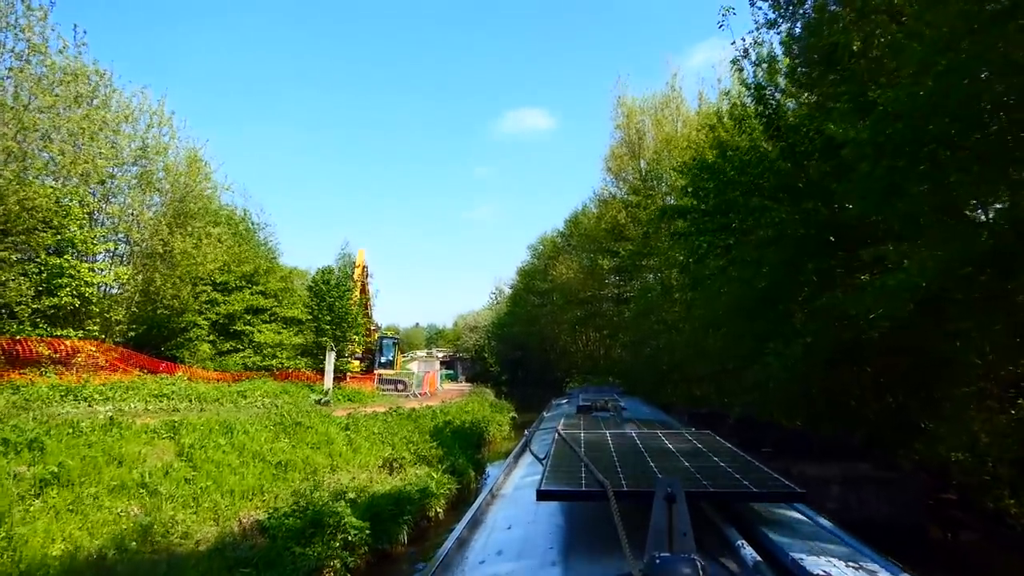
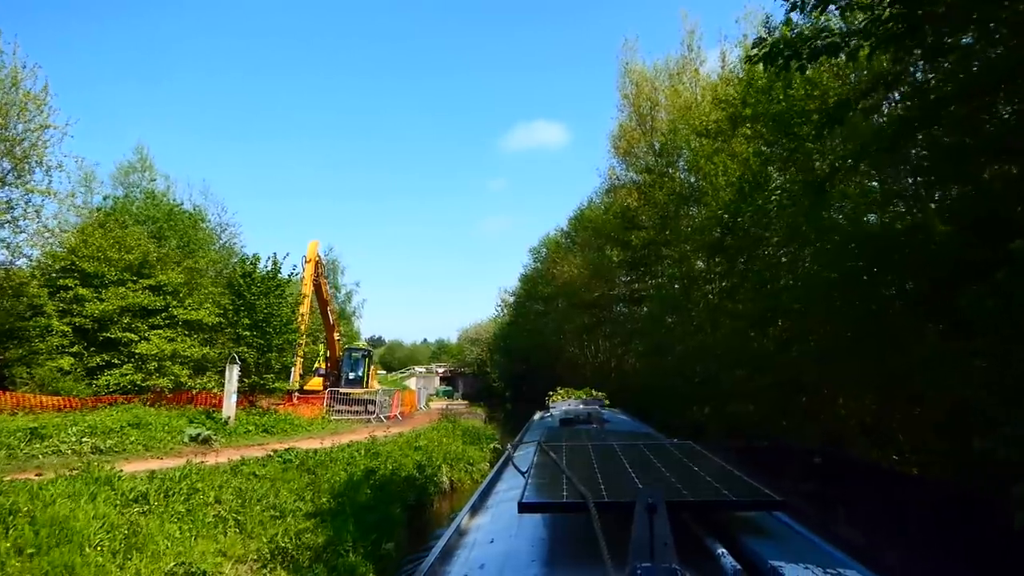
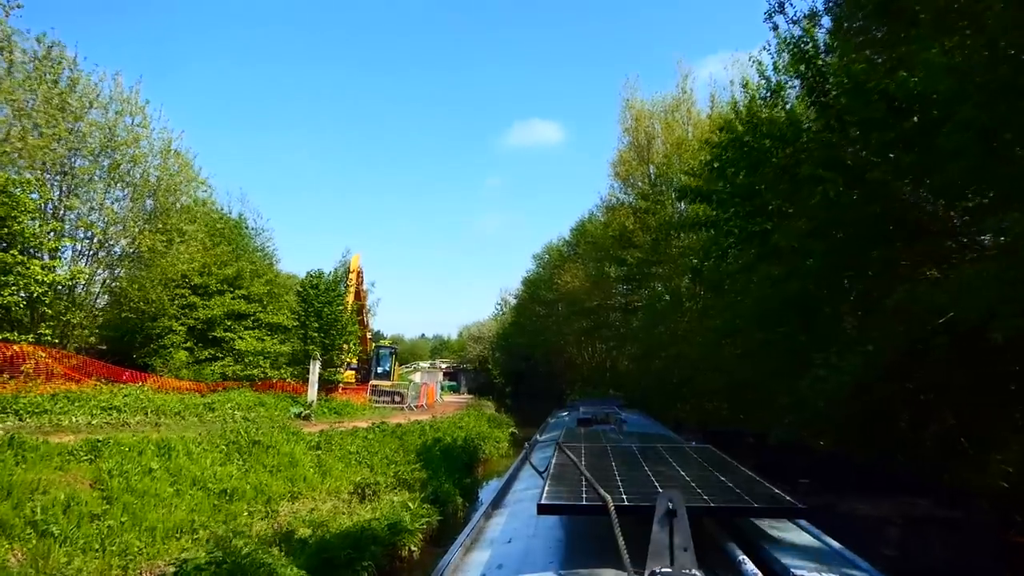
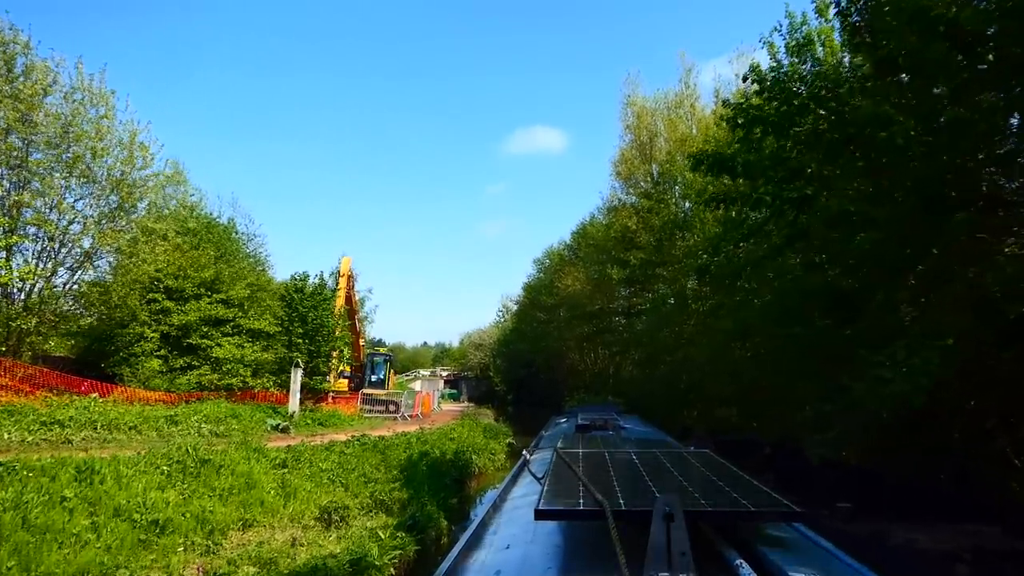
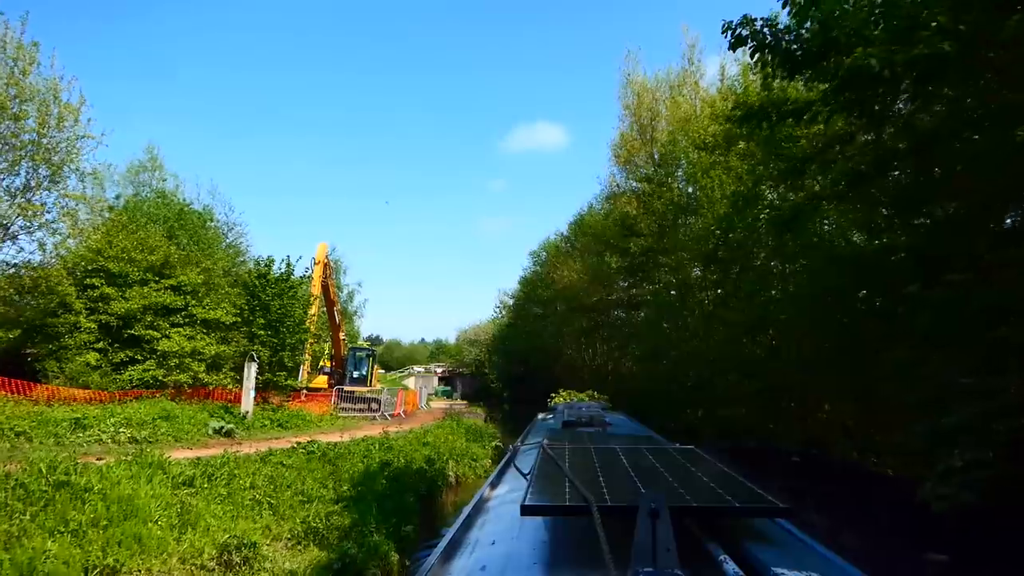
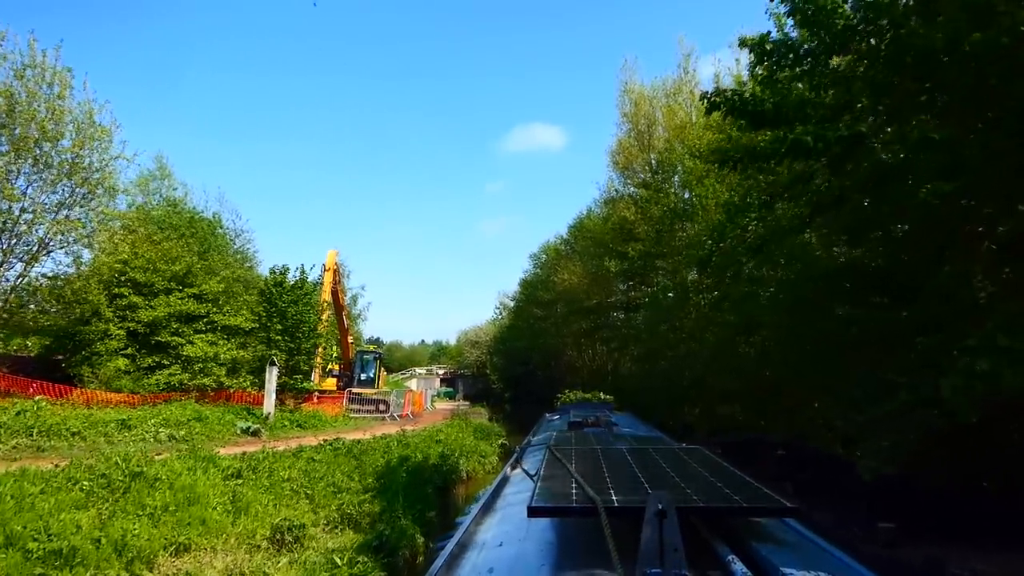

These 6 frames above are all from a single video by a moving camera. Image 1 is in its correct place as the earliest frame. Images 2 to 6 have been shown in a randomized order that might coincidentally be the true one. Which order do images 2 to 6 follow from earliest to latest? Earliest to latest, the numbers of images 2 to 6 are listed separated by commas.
3, 4, 6, 5, 2
